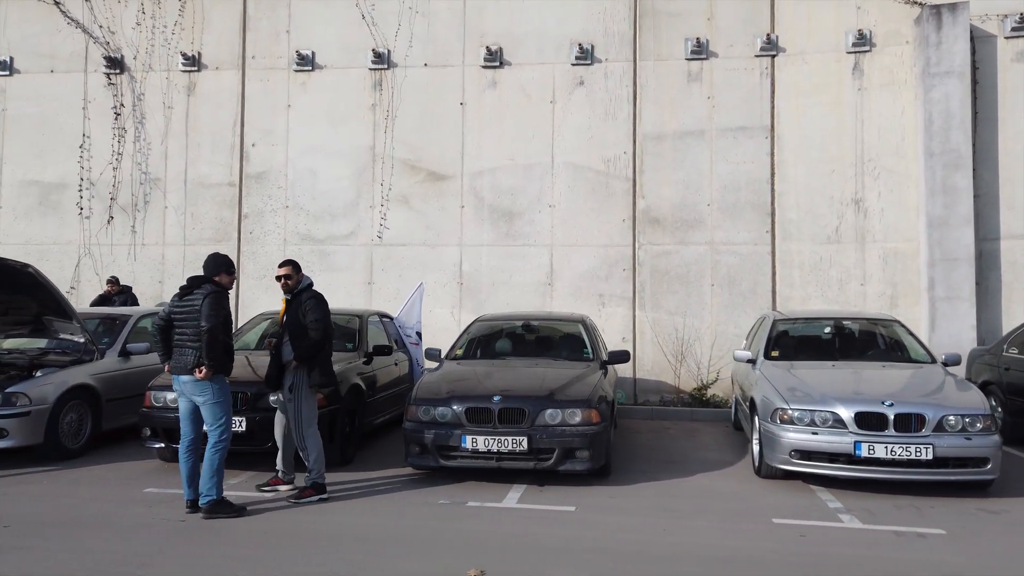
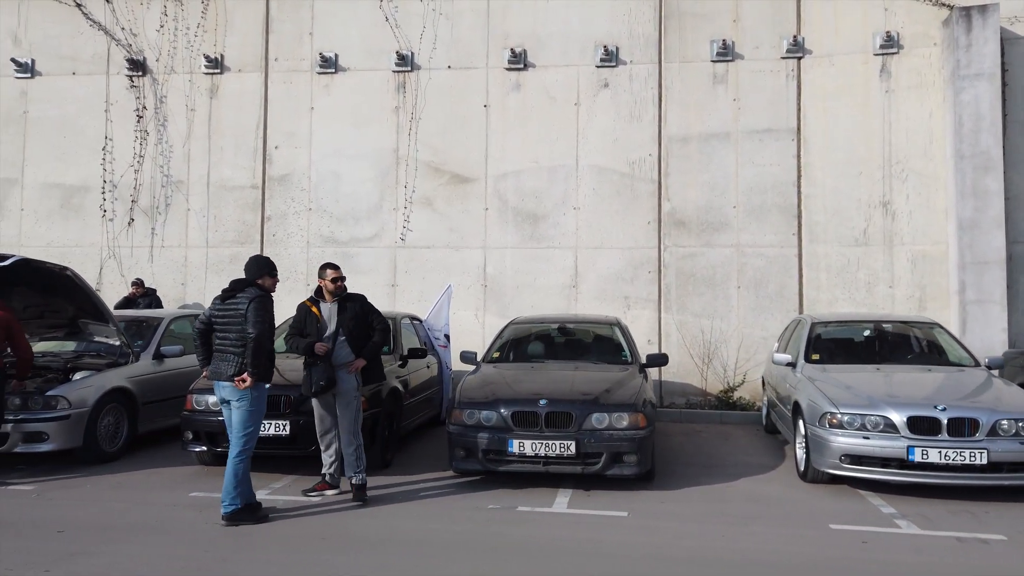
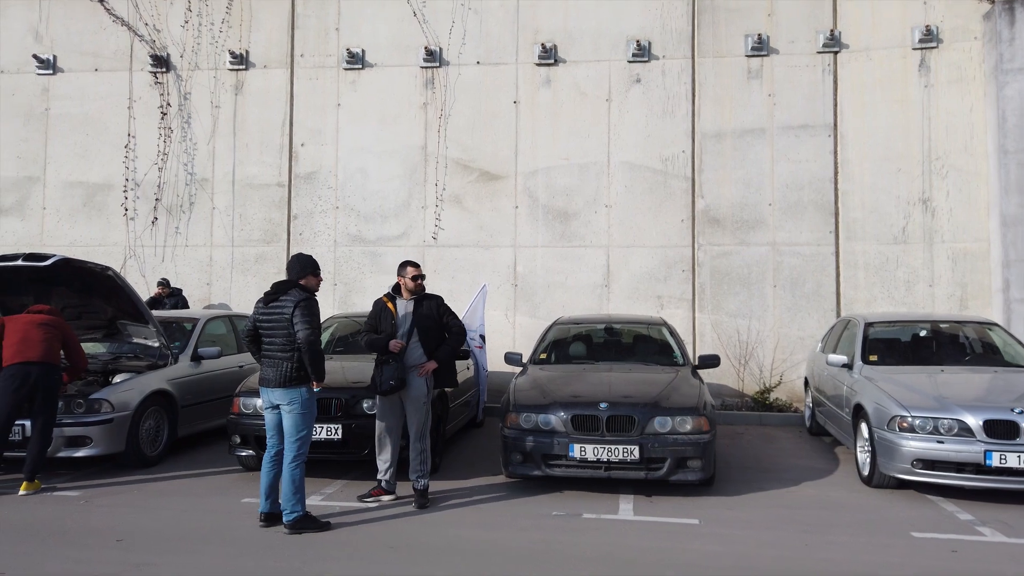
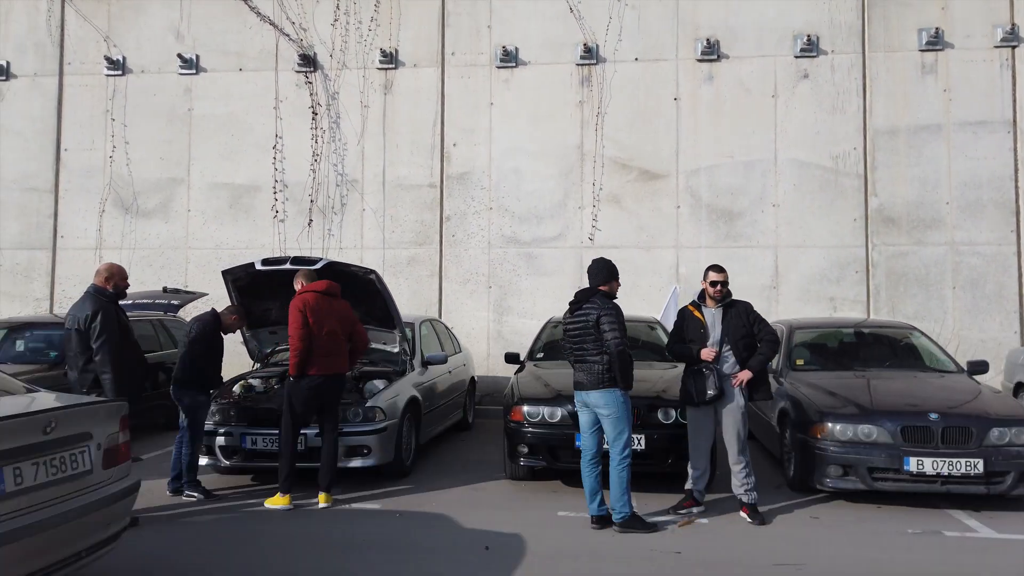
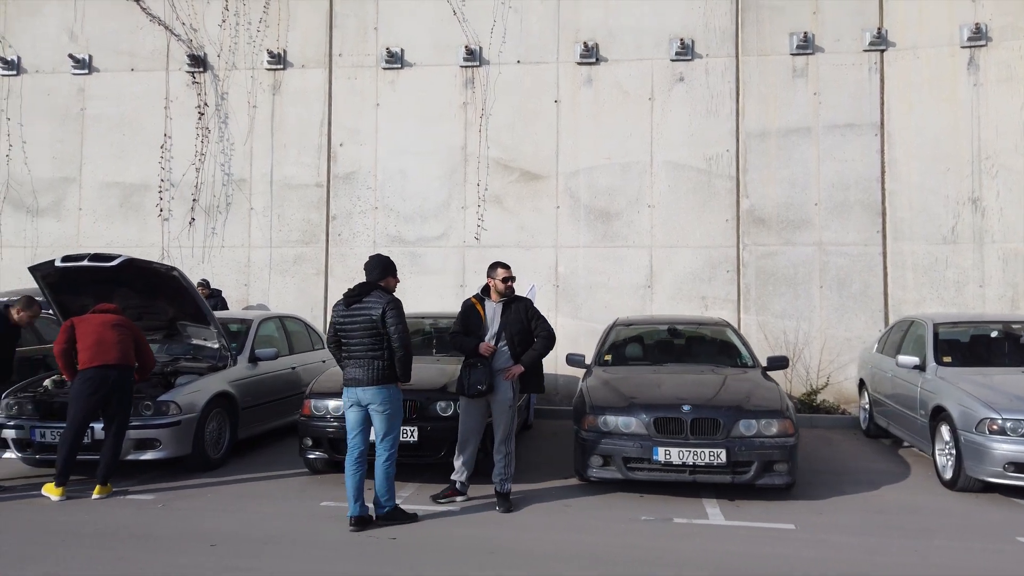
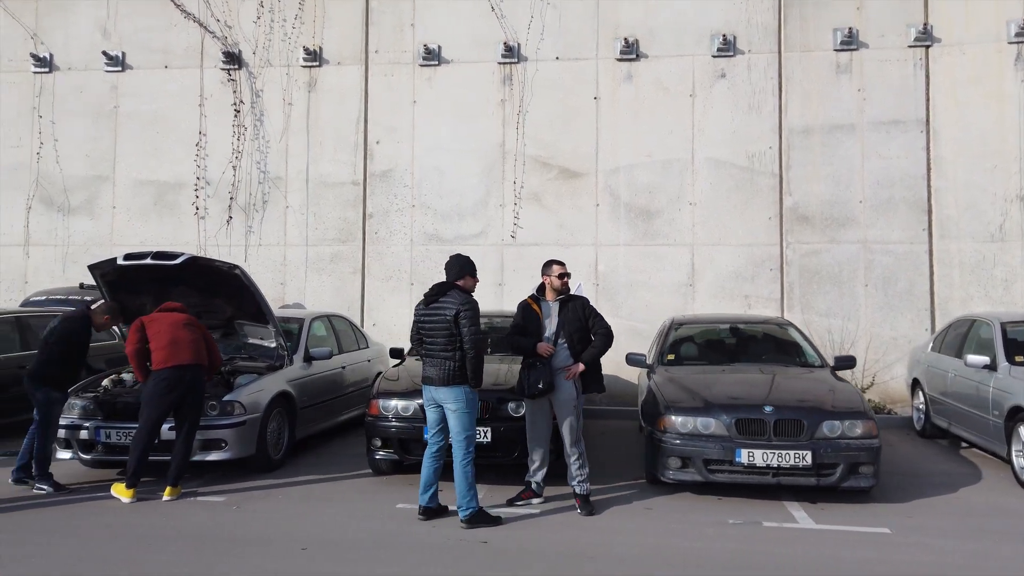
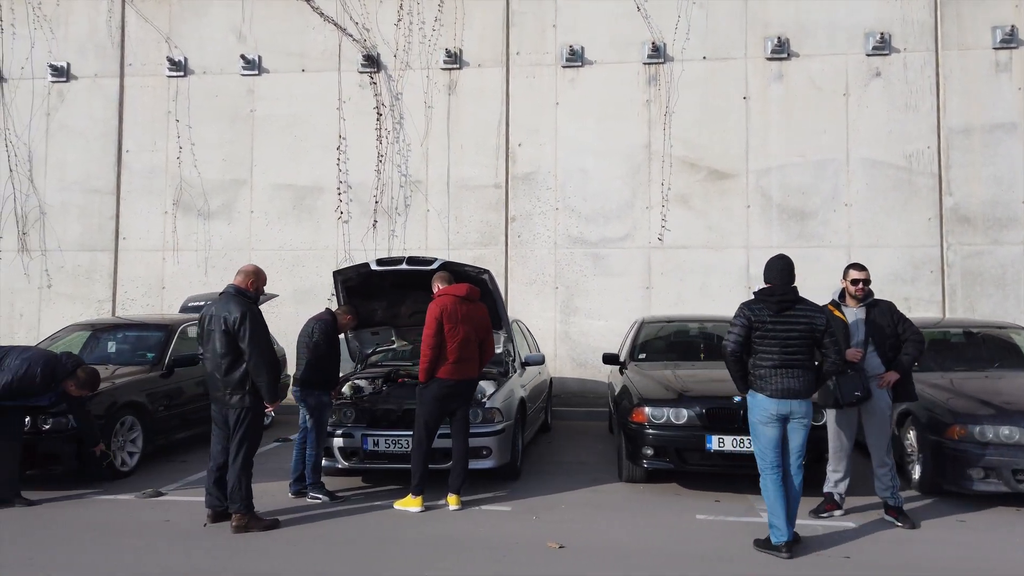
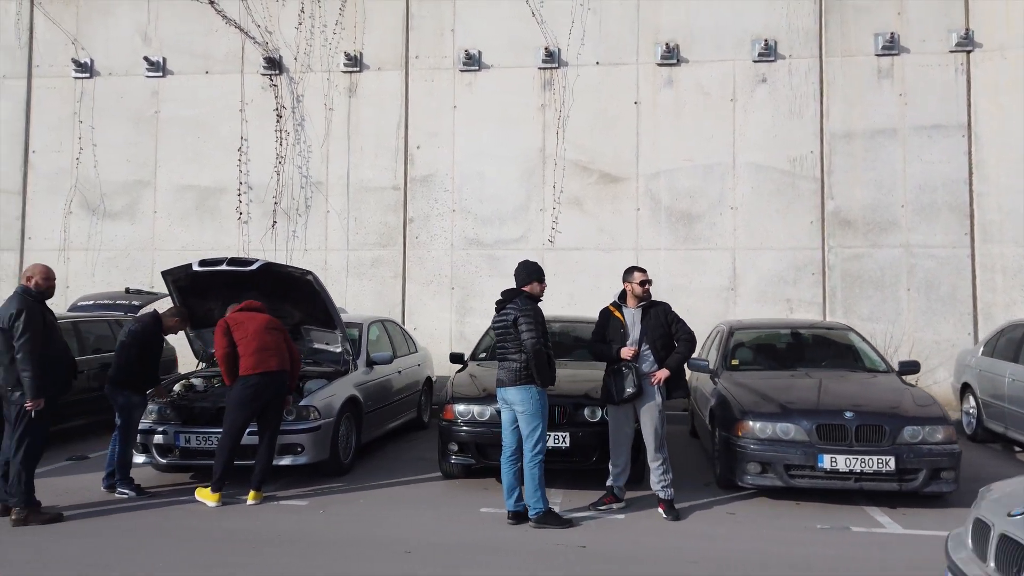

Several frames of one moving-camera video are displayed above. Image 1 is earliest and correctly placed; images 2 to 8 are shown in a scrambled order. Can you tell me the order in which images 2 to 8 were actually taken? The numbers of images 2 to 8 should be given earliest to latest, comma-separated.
2, 3, 5, 6, 8, 4, 7
